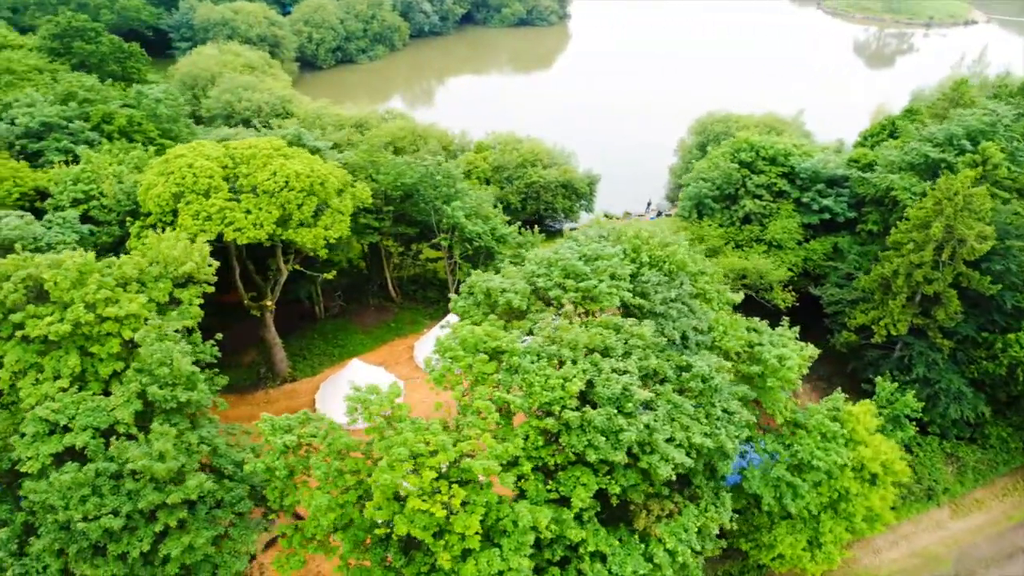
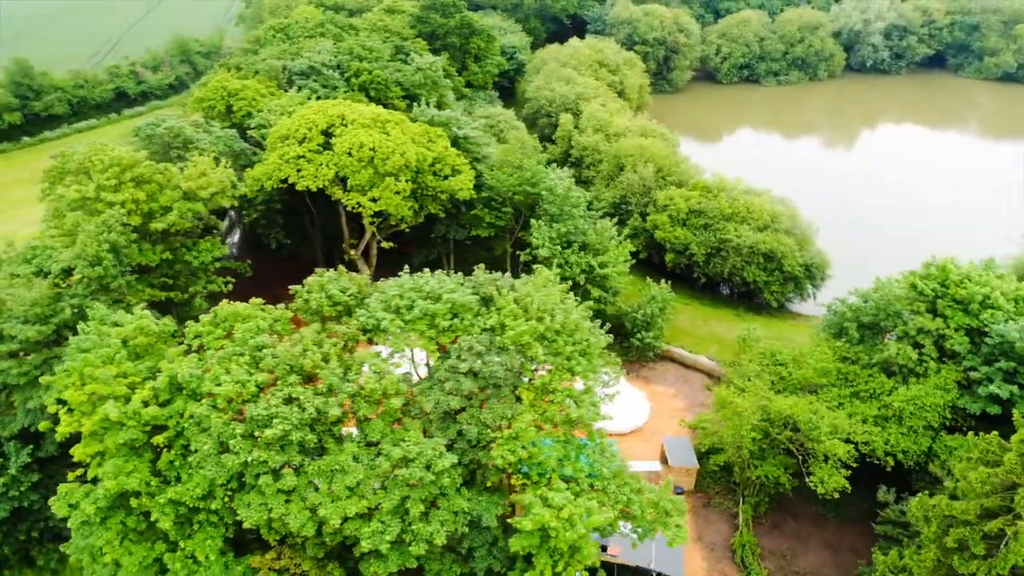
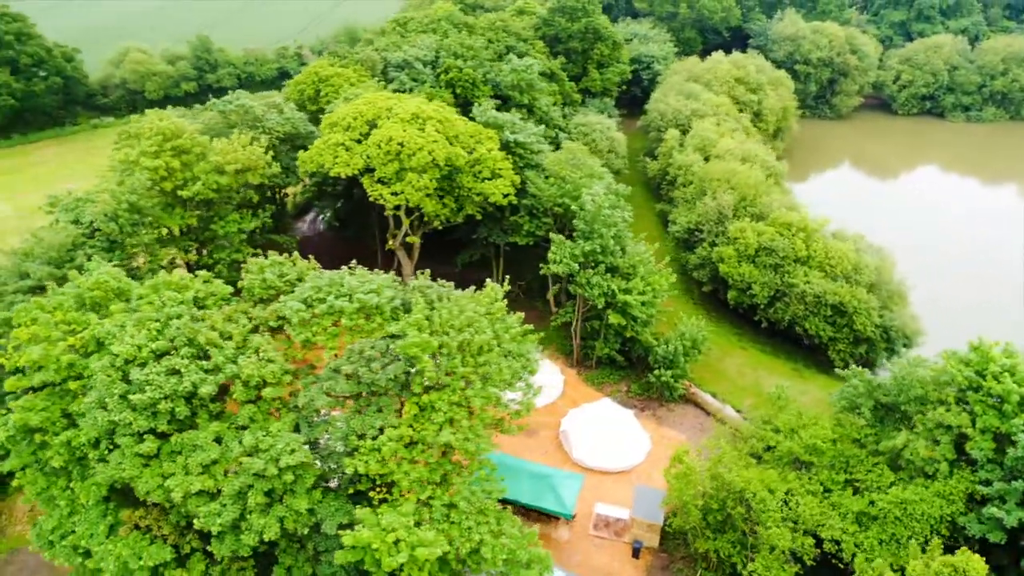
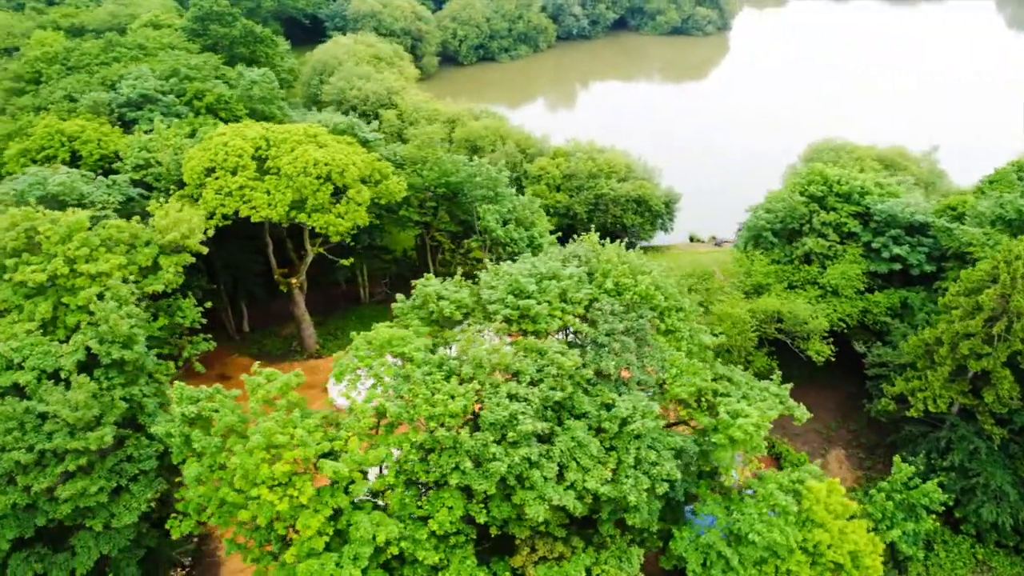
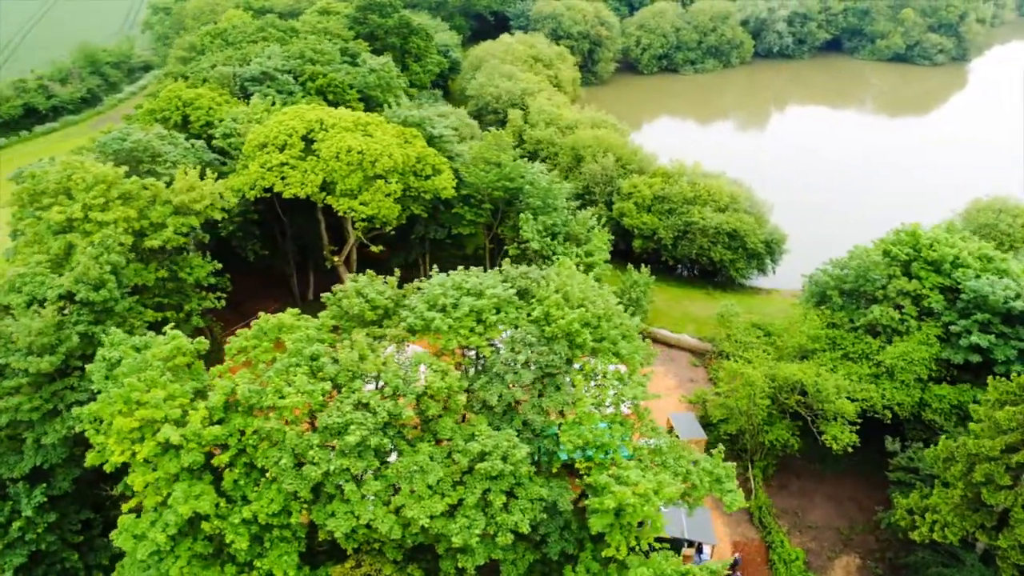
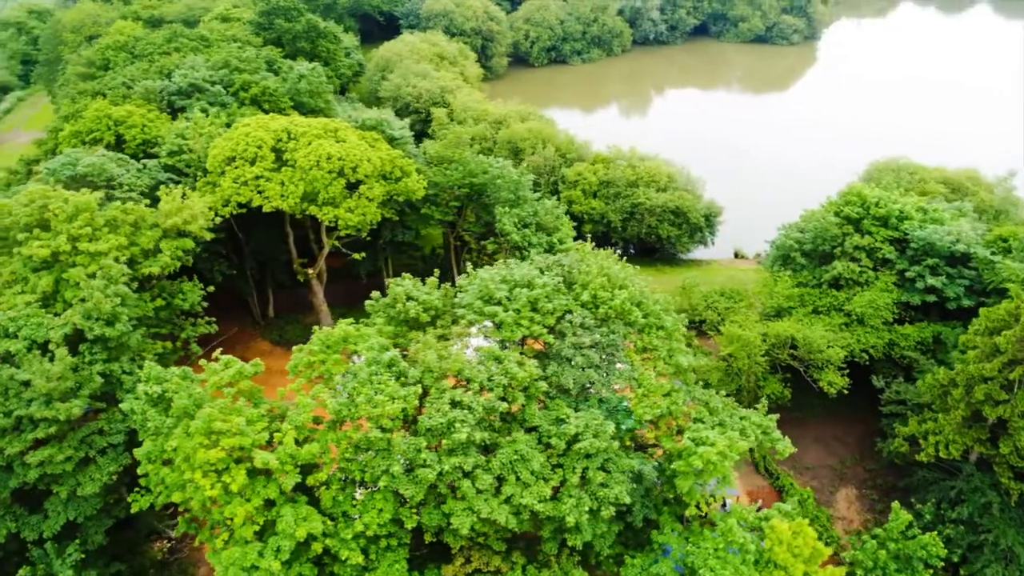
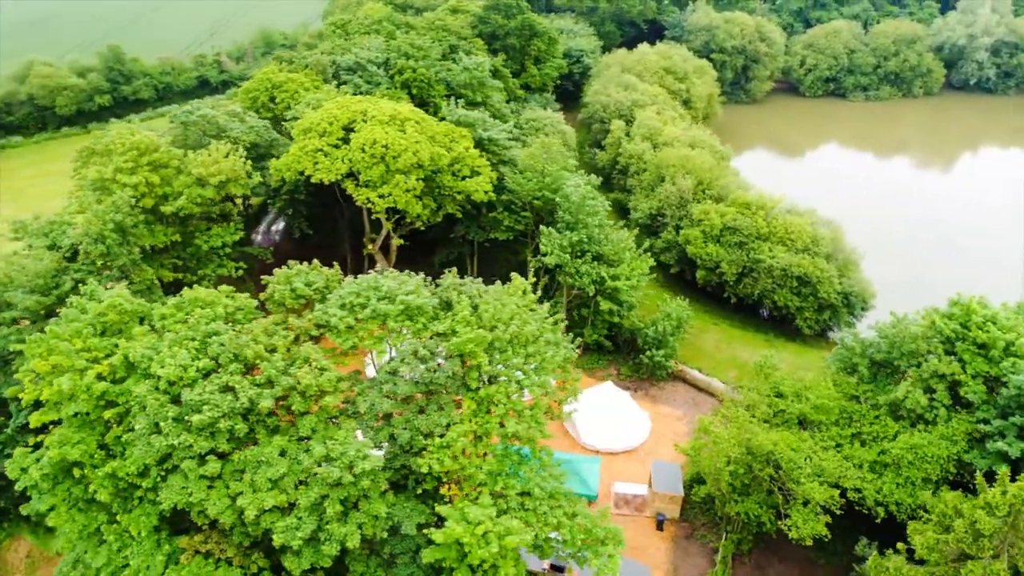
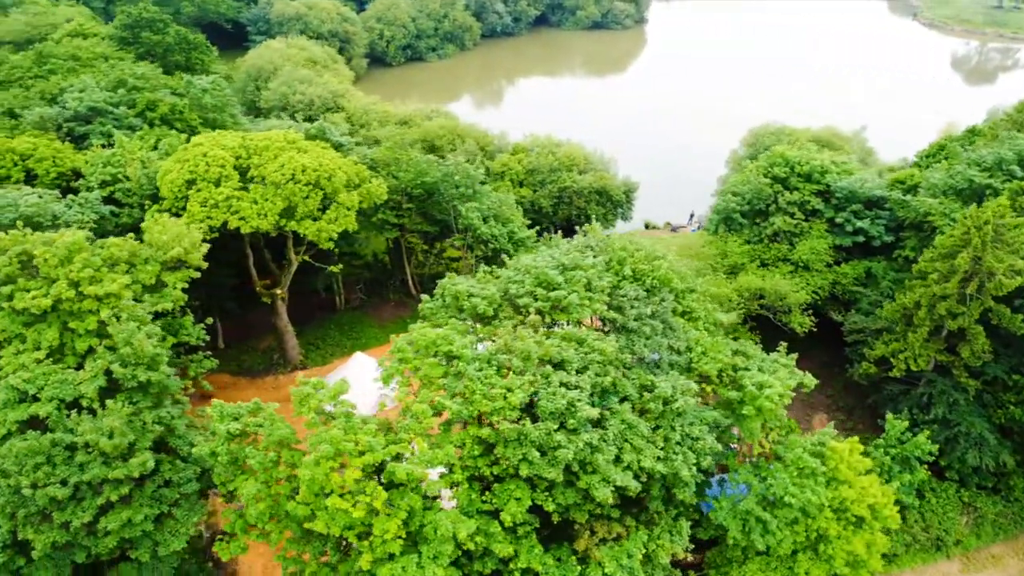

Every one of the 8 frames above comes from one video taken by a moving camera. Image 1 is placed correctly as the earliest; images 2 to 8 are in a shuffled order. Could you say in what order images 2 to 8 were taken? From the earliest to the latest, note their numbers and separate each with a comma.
8, 4, 6, 5, 2, 7, 3
